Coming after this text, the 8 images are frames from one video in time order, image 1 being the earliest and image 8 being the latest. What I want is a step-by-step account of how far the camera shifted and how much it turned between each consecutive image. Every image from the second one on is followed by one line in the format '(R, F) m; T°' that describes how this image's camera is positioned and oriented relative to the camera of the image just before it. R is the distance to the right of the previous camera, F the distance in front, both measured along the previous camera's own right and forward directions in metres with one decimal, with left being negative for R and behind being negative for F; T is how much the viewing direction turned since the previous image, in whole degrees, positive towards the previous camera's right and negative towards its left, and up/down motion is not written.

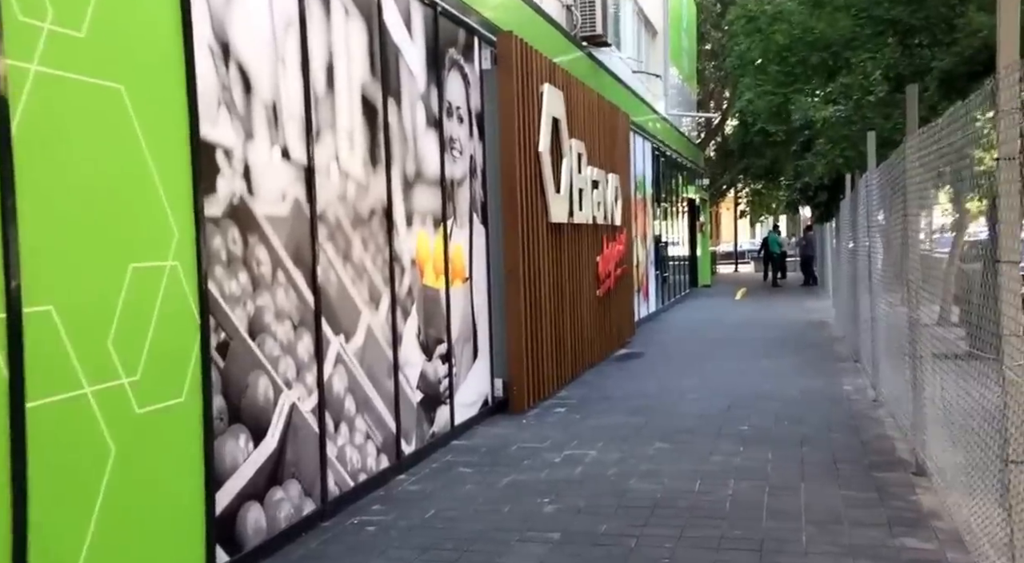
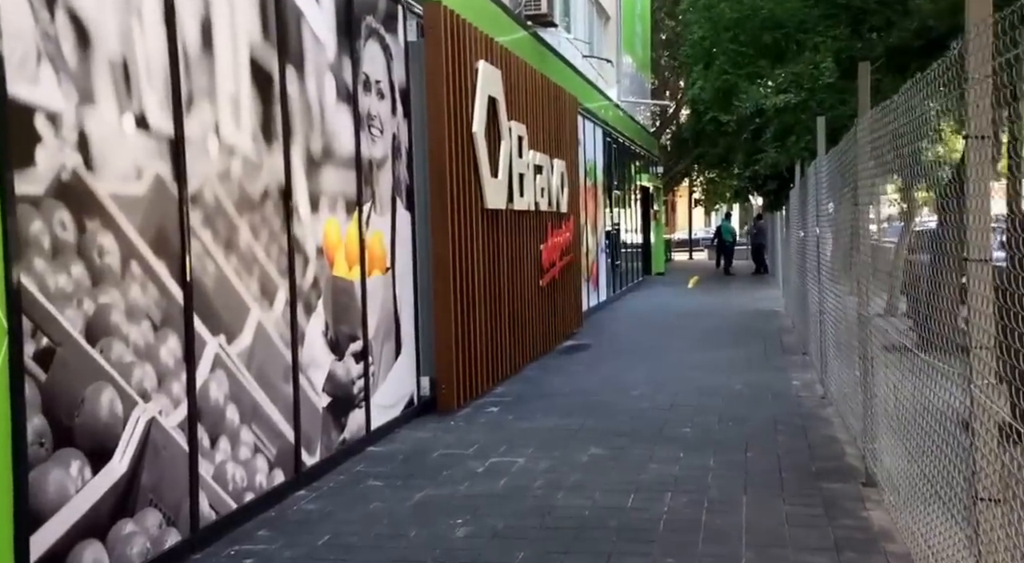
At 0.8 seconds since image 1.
(+0.3, +0.8) m; +2°
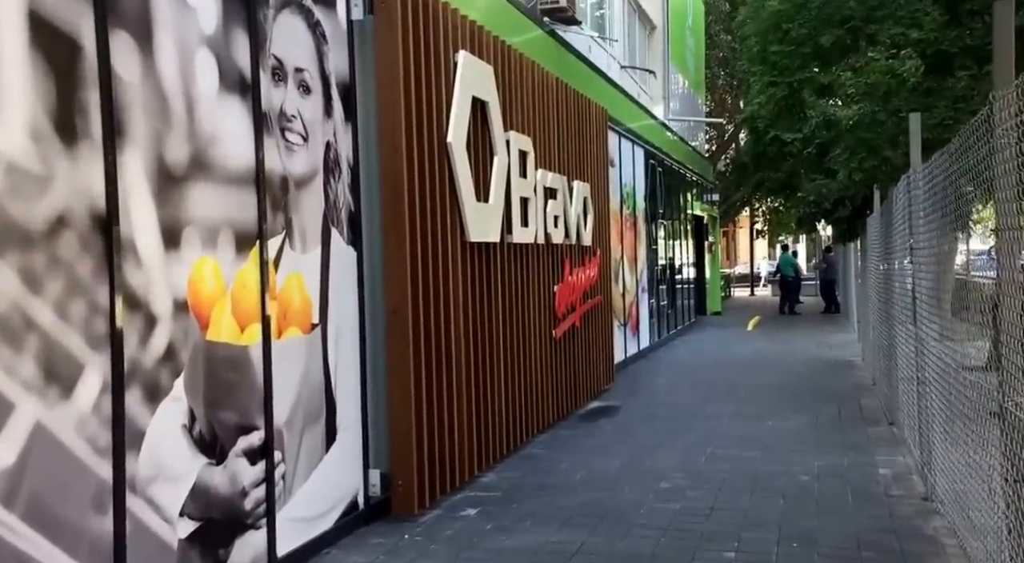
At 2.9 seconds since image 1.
(+0.5, +2.3) m; -3°
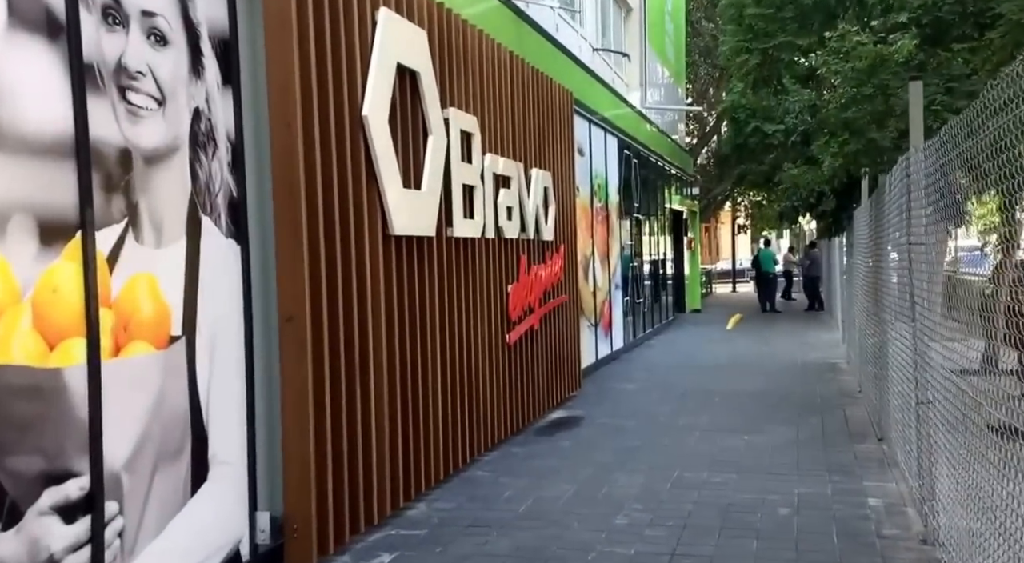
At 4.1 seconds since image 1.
(+0.3, +1.2) m; +1°
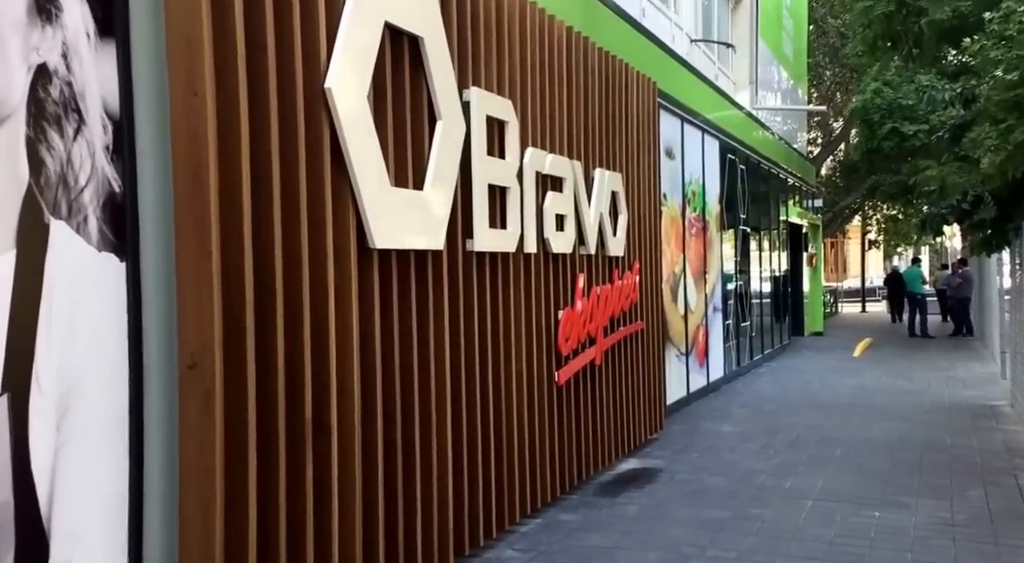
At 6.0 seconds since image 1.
(+0.4, +1.7) m; -6°
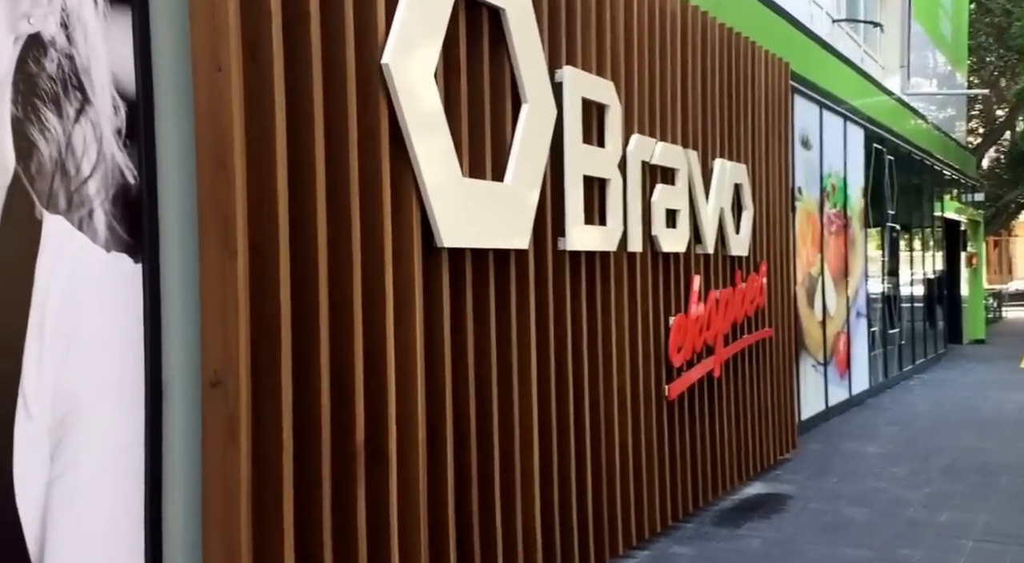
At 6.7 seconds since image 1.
(+0.2, +0.7) m; -7°
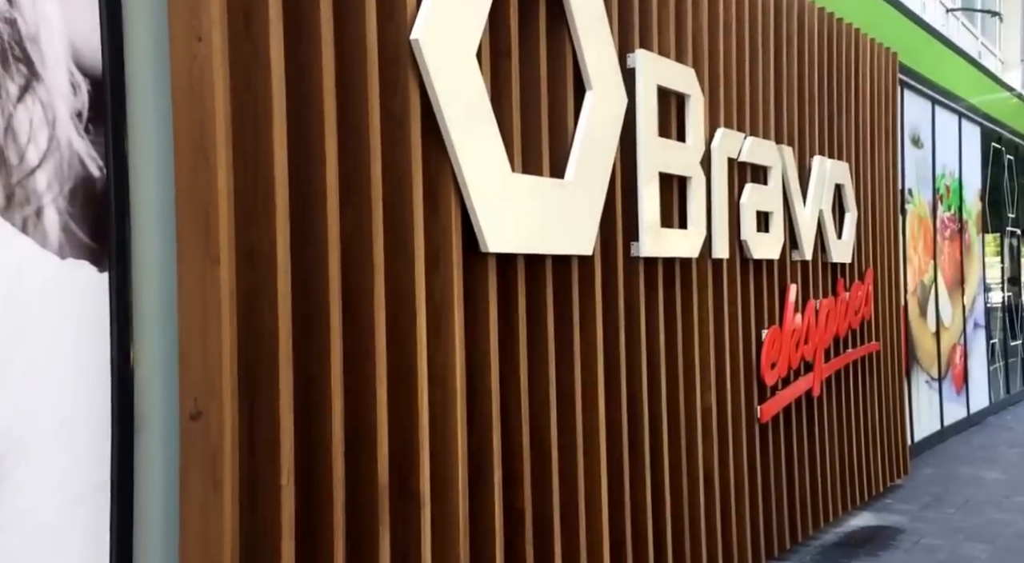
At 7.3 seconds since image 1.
(+0.1, +0.5) m; -5°
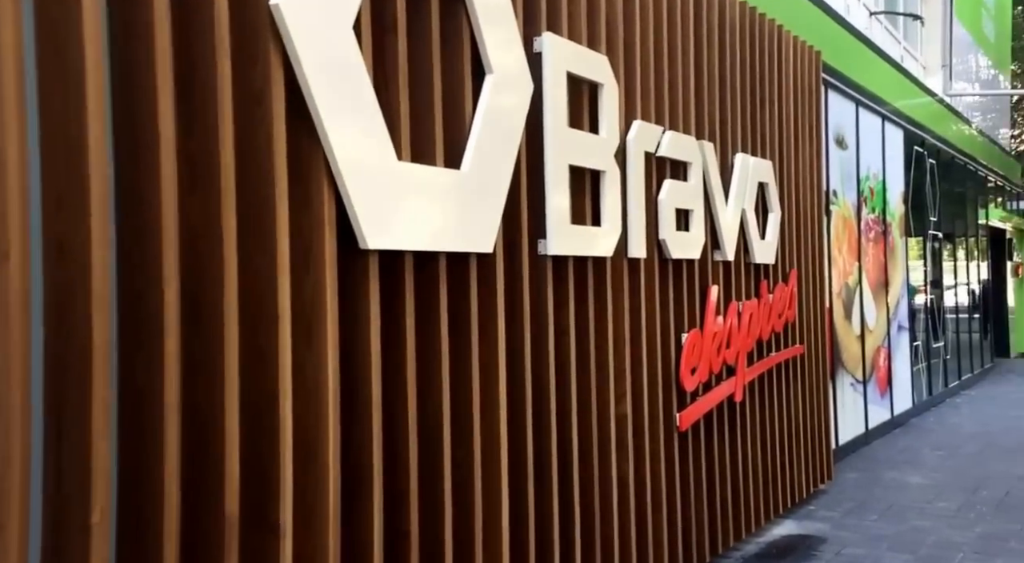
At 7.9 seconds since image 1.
(+0.1, +0.3) m; +3°
